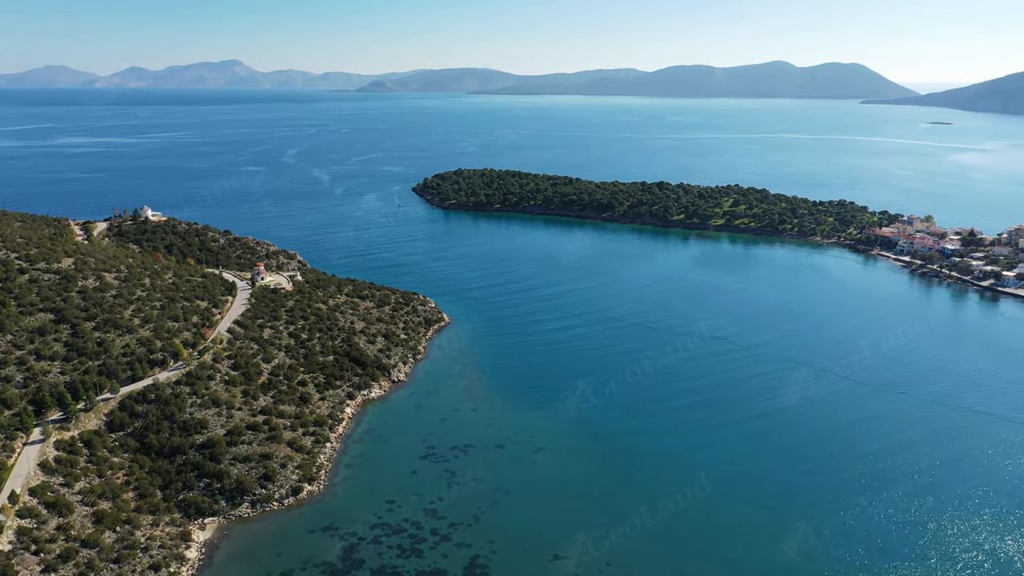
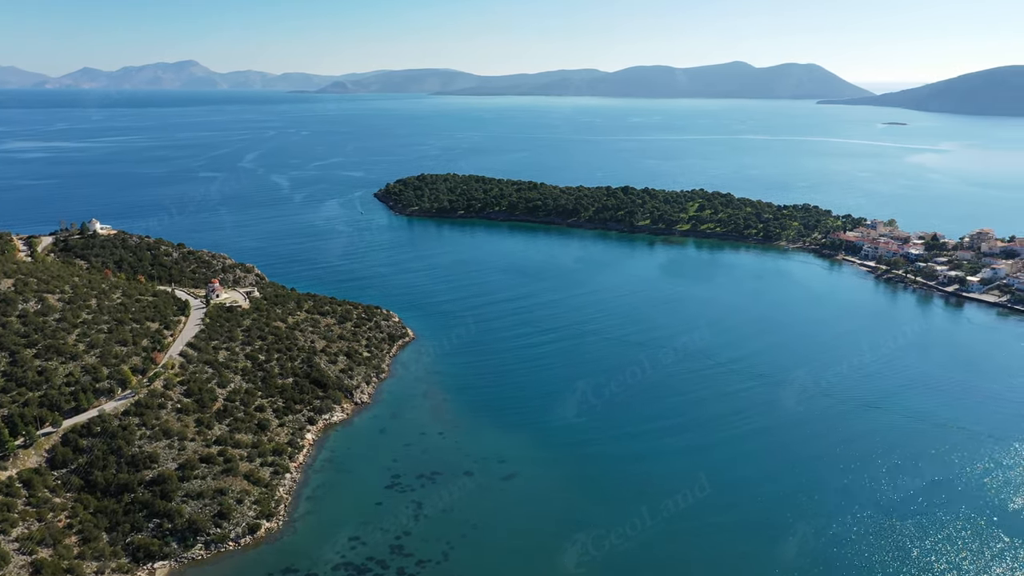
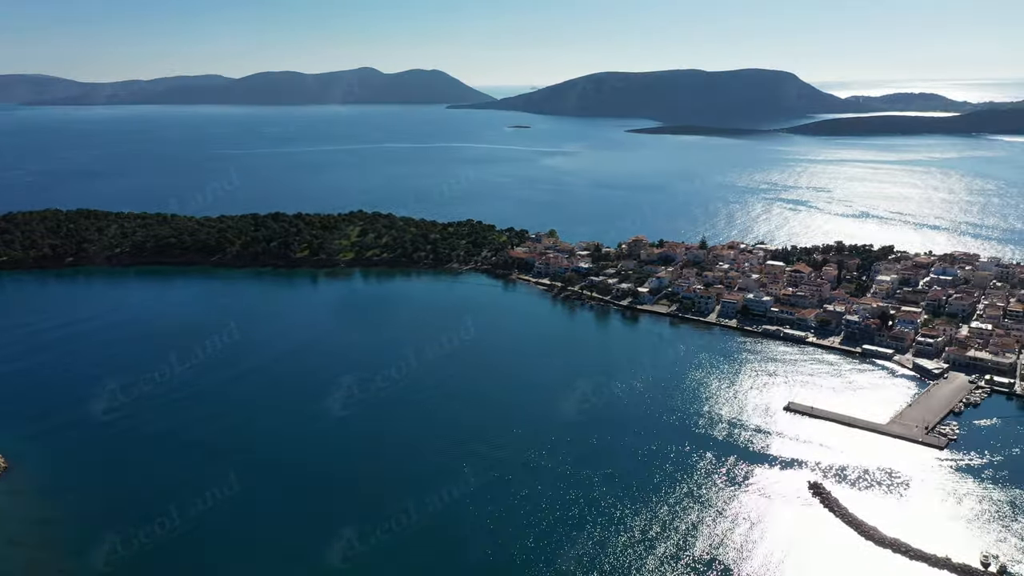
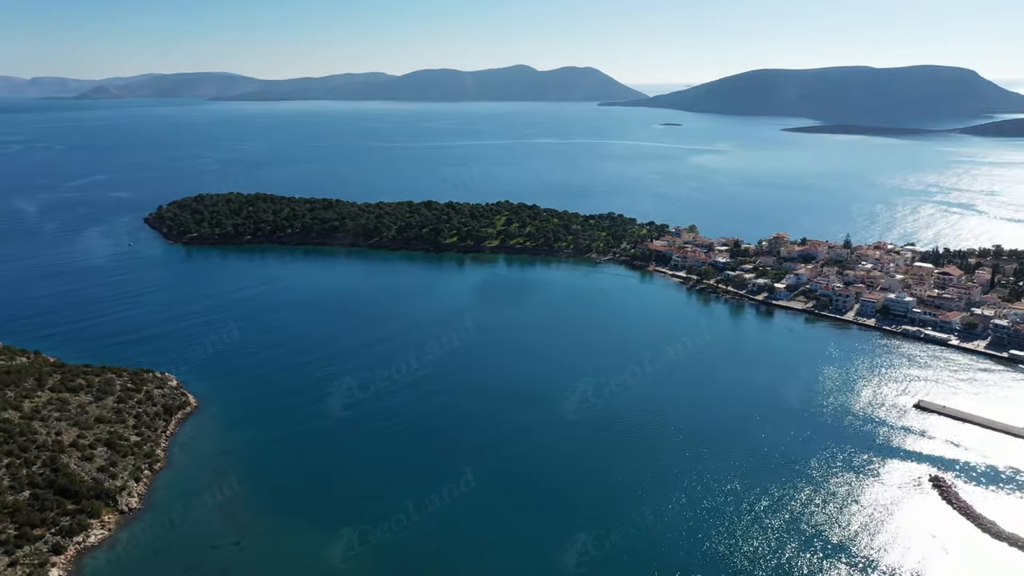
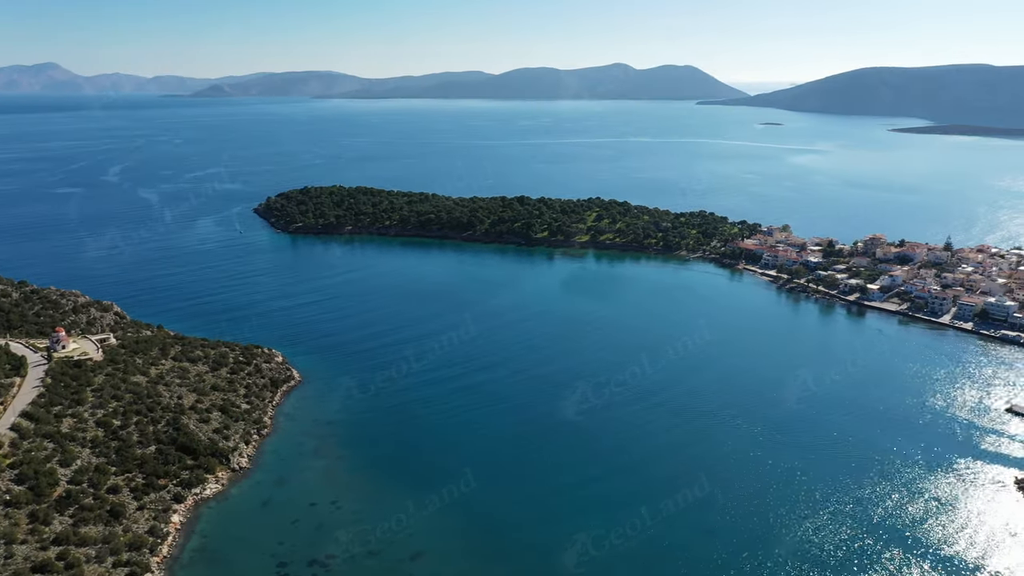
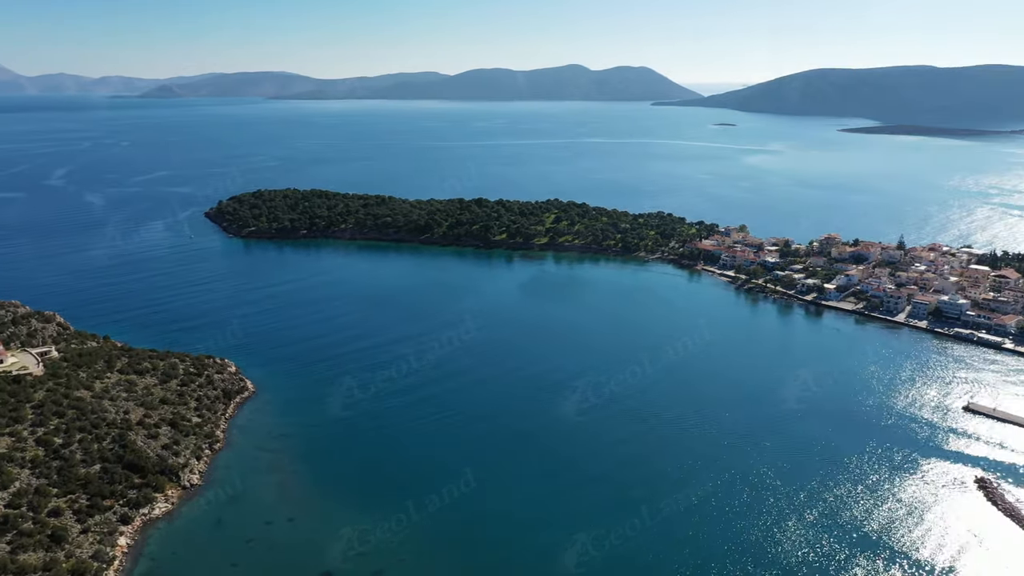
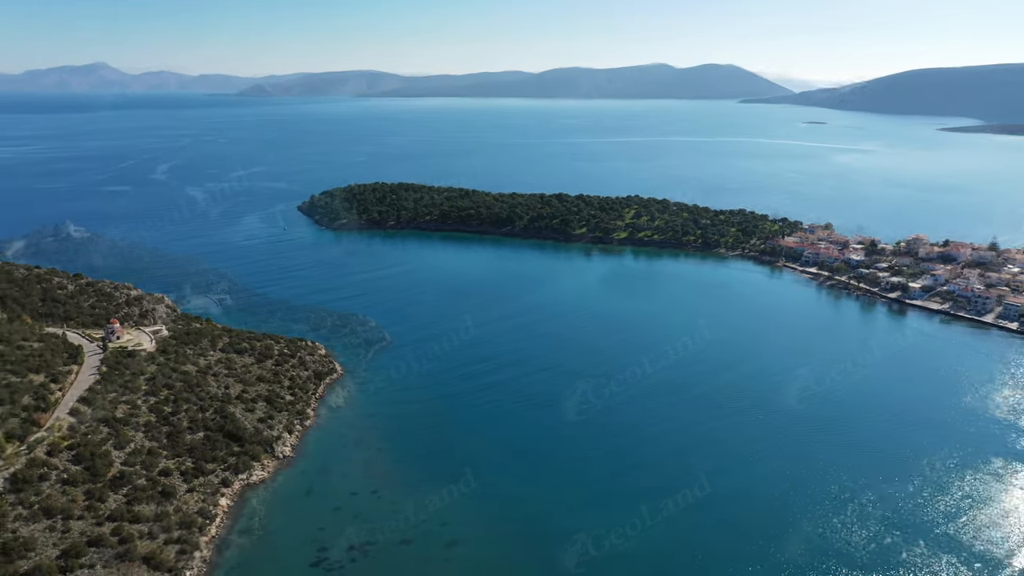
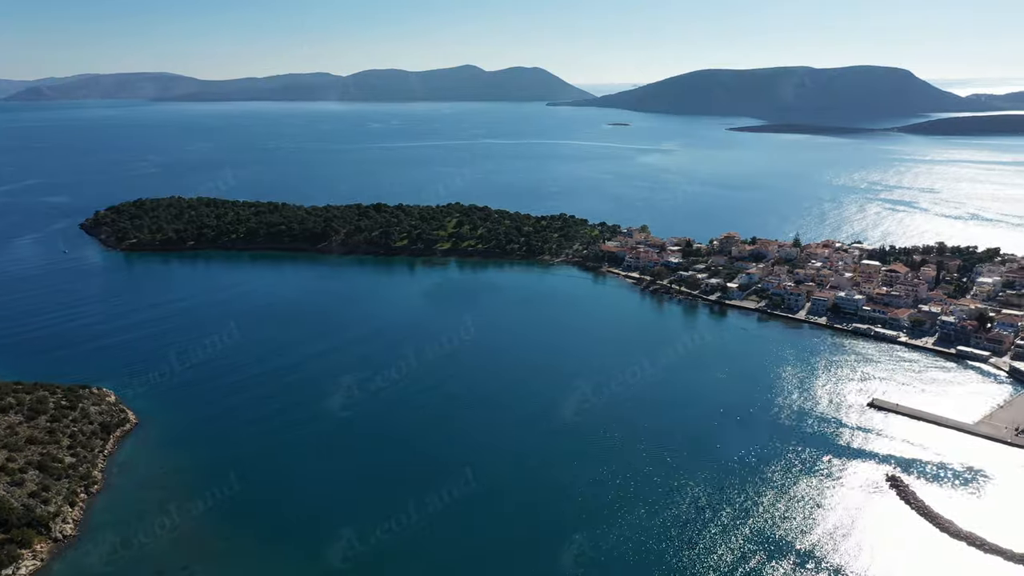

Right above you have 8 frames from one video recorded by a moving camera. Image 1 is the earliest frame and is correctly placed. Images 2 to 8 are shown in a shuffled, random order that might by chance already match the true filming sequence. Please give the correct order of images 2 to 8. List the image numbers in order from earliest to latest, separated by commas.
2, 7, 5, 6, 4, 8, 3
